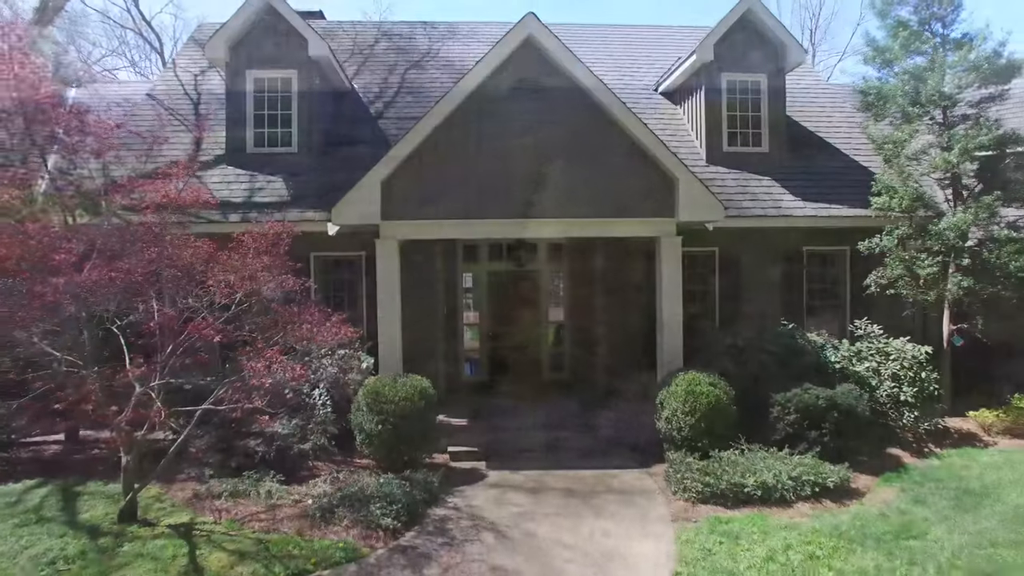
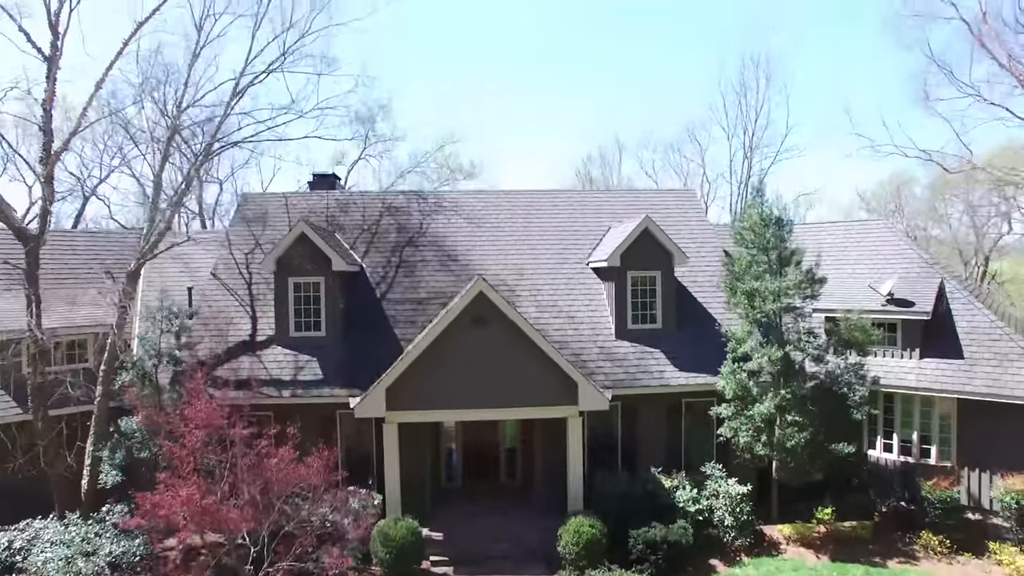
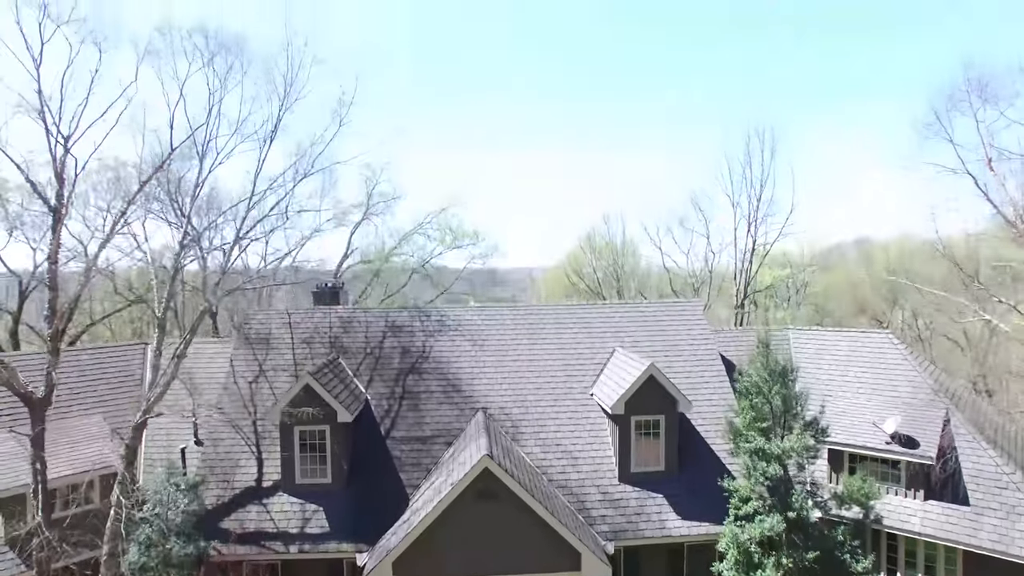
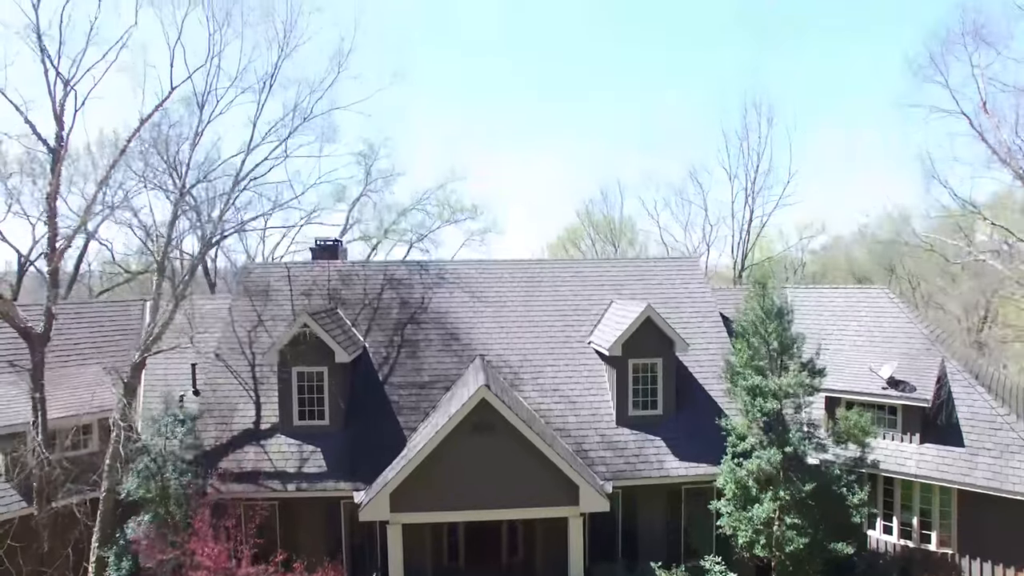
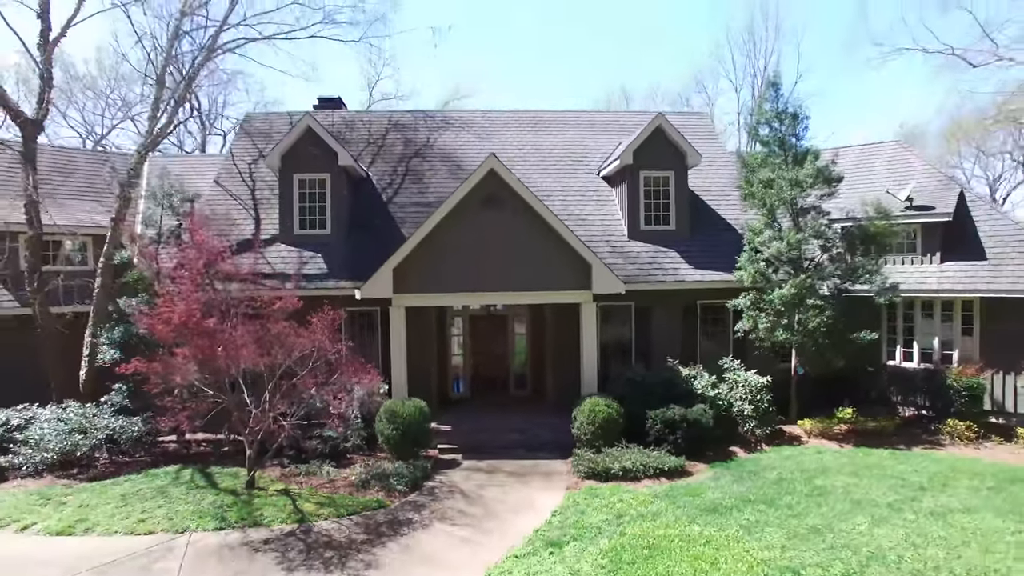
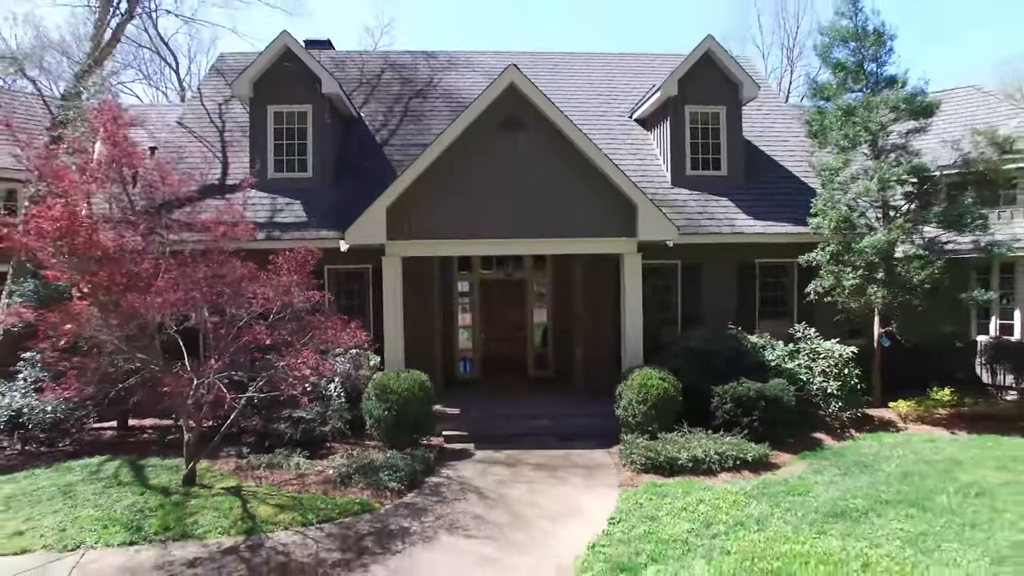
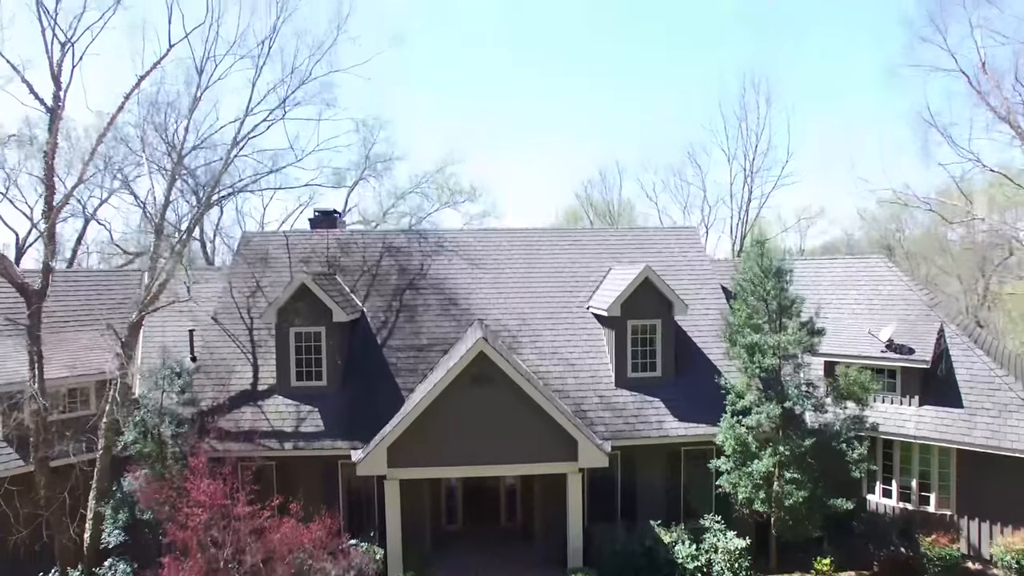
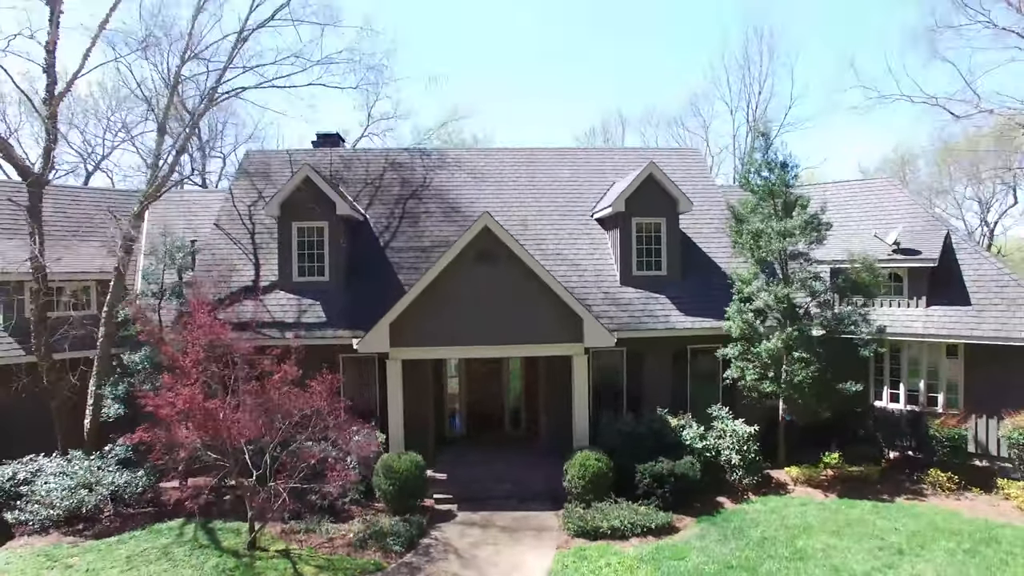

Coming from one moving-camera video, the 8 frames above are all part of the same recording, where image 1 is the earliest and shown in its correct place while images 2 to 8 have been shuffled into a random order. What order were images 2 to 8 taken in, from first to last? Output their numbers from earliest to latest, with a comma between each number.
6, 5, 8, 2, 7, 4, 3
